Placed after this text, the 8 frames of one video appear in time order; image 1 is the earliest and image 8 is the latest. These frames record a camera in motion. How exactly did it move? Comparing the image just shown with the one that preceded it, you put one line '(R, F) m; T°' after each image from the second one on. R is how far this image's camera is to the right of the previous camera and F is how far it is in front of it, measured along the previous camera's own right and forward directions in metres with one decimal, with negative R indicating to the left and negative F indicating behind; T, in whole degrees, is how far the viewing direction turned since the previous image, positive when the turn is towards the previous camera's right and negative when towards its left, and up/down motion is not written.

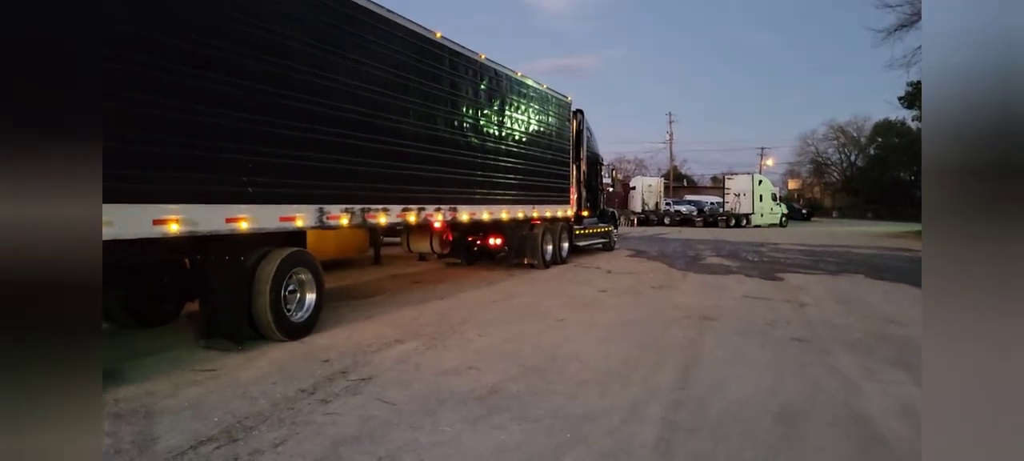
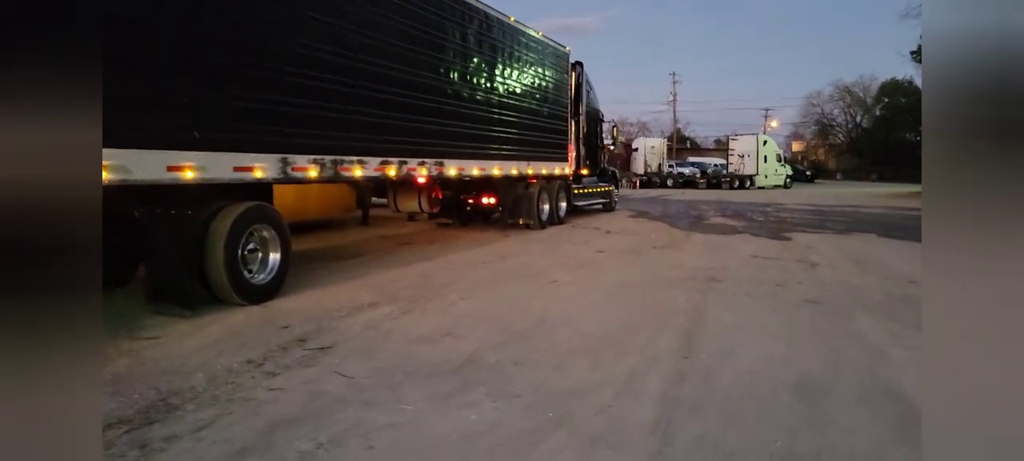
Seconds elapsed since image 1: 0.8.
(+0.2, +0.7) m; 0°
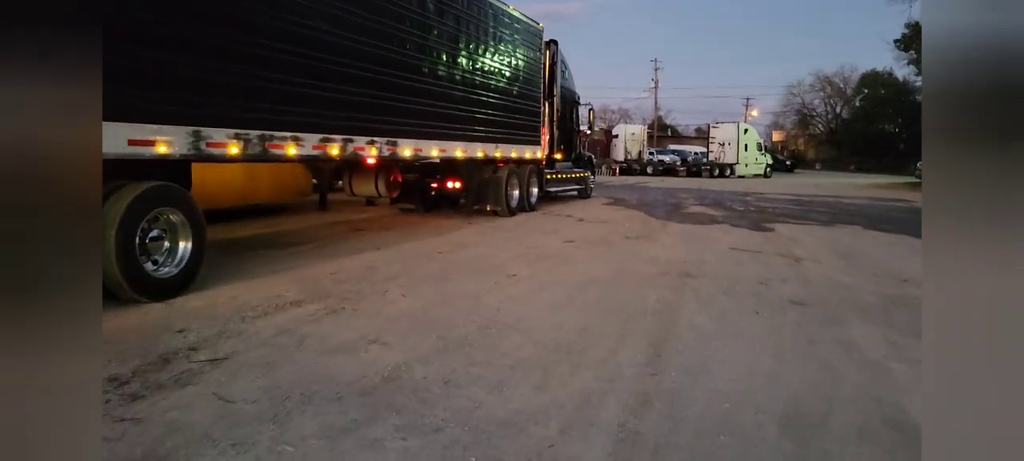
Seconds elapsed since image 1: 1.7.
(+0.3, +0.8) m; +2°
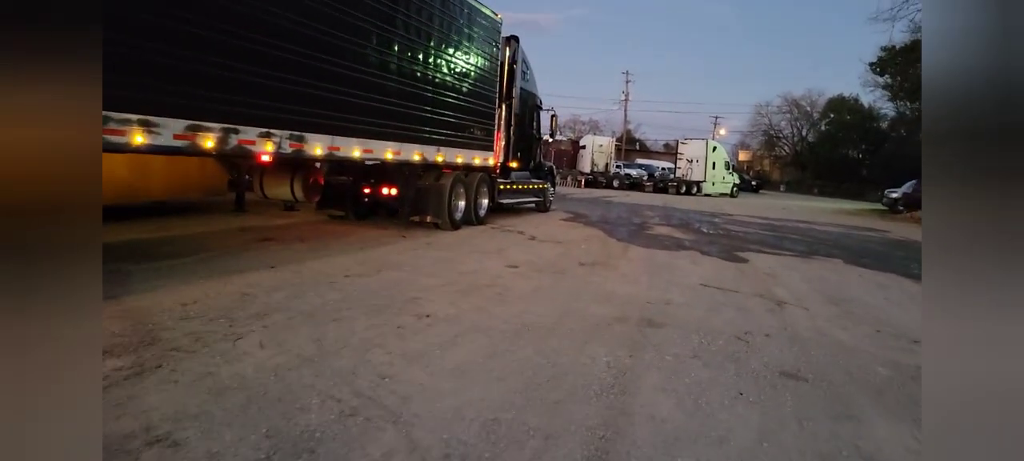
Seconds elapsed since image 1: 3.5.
(+0.4, +1.6) m; +3°
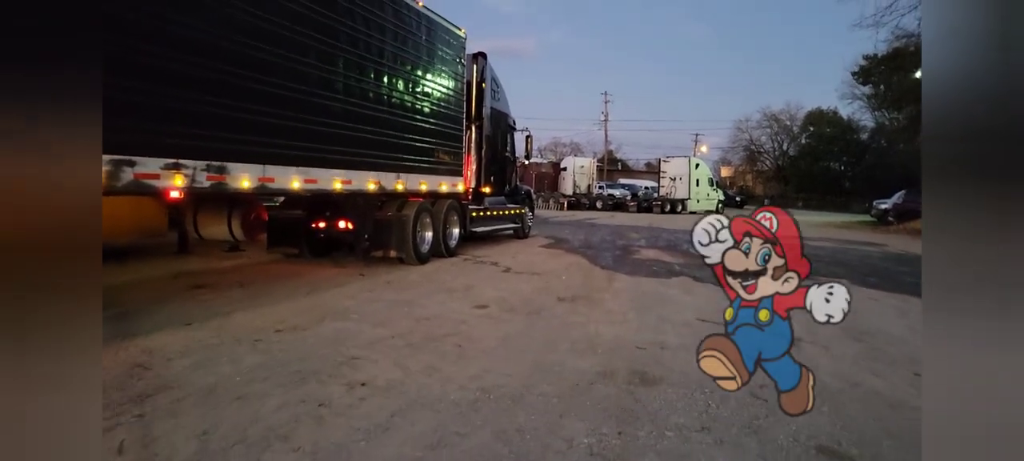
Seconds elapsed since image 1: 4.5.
(+0.2, +1.1) m; +1°
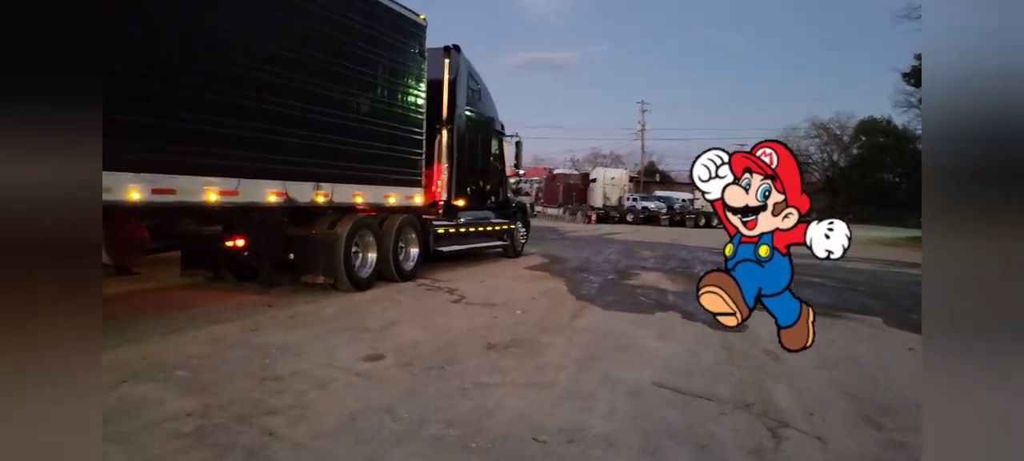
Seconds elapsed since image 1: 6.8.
(+1.1, +1.8) m; -4°
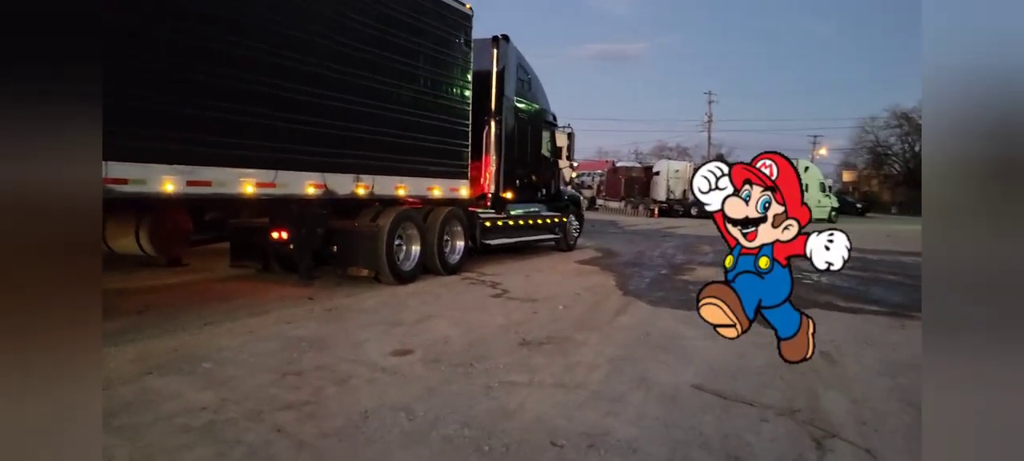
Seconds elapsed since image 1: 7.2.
(+0.2, +0.2) m; -5°
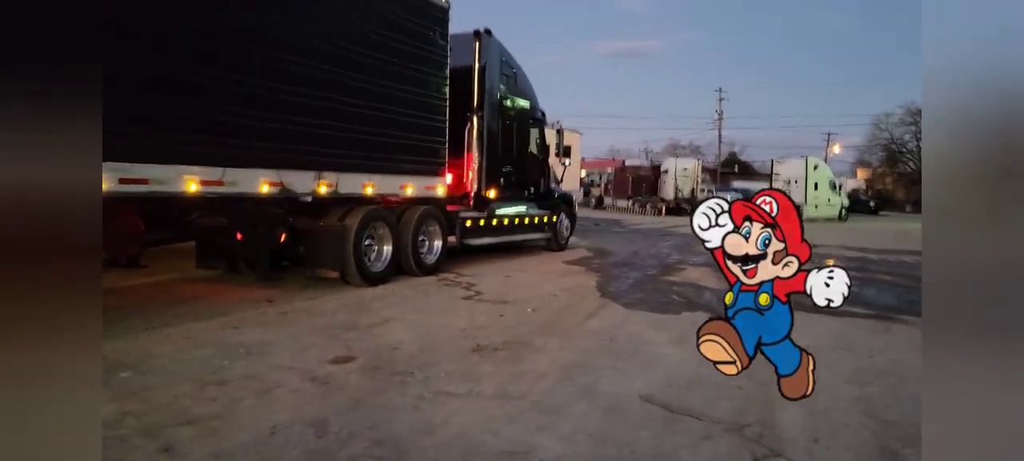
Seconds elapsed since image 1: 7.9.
(+0.5, +0.3) m; -1°
